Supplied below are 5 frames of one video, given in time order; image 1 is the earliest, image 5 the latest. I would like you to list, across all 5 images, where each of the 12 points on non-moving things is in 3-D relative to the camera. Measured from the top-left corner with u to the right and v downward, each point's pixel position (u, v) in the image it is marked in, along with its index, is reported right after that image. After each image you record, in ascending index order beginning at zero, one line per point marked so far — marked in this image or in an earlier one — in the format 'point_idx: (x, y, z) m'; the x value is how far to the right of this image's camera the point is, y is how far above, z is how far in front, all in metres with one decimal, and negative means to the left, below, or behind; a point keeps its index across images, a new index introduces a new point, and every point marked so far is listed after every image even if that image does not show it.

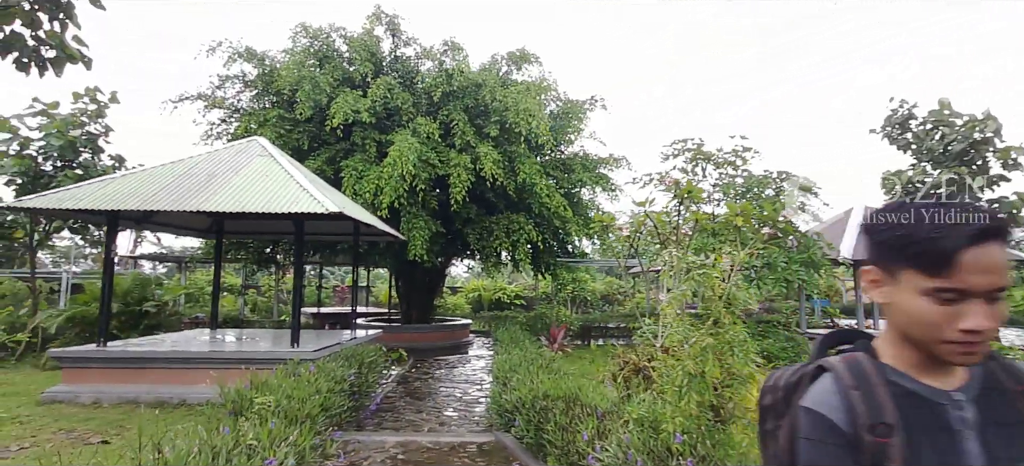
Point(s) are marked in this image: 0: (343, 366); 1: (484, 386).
0: (-1.8, -1.4, +5.6) m
1: (-0.5, -2.6, +8.8) m
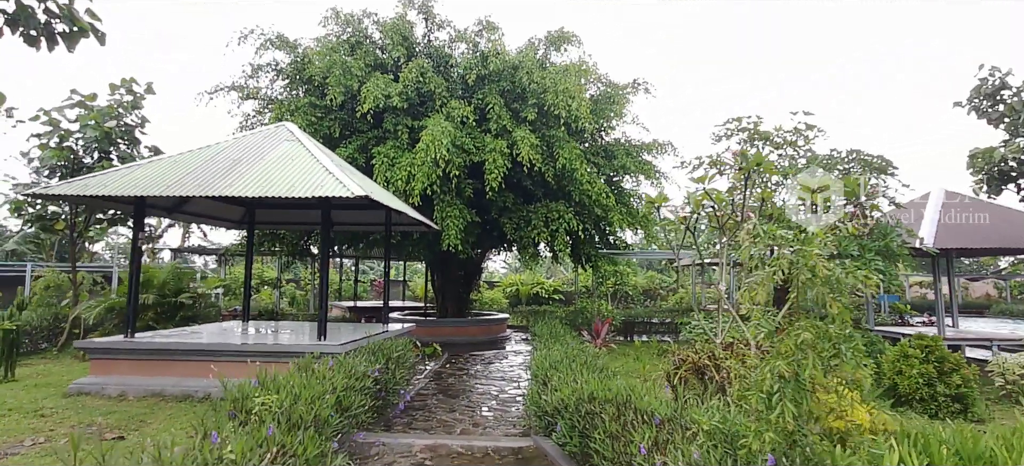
0: (-1.4, -1.2, +5.1) m
1: (+0.1, -2.4, +8.2) m
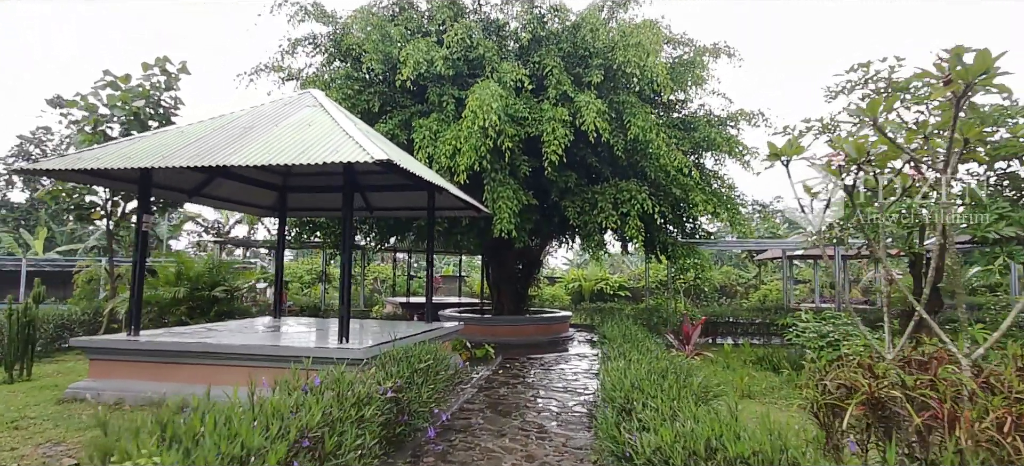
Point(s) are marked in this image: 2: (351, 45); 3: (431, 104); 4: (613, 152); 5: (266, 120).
0: (-0.9, -1.0, +3.8) m
1: (+1.0, -2.1, +6.7) m
2: (-3.0, +3.5, +9.7) m
3: (-1.4, +2.3, +9.3) m
4: (+1.8, +1.4, +9.3) m
5: (-2.9, +1.3, +6.2) m
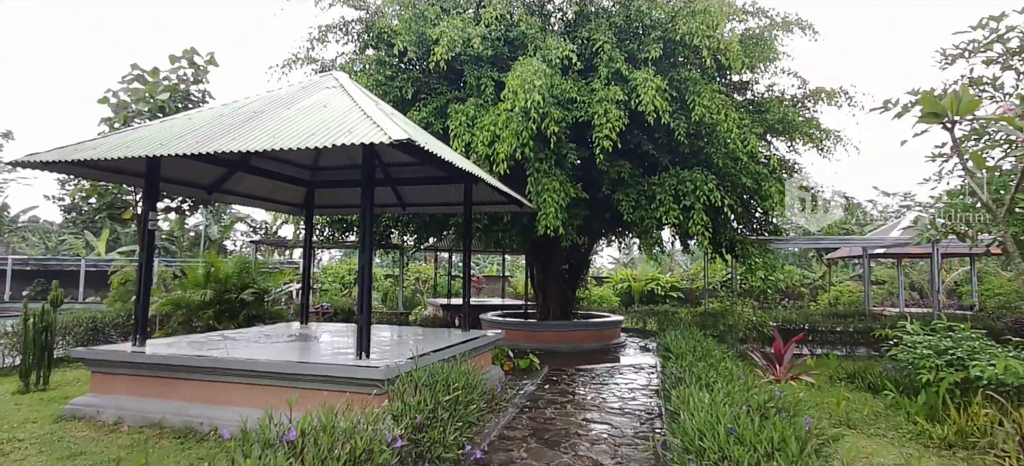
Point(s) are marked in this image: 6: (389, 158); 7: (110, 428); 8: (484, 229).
0: (-0.7, -1.0, +2.9) m
1: (+1.5, -2.1, +5.7) m
2: (-2.2, +3.5, +8.9) m
3: (-0.7, +2.3, +8.4) m
4: (+2.5, +1.5, +8.2) m
5: (-2.4, +1.4, +5.5) m
6: (-1.7, +1.1, +7.4) m
7: (-3.7, -1.8, +4.8) m
8: (-0.5, +0.1, +9.0) m
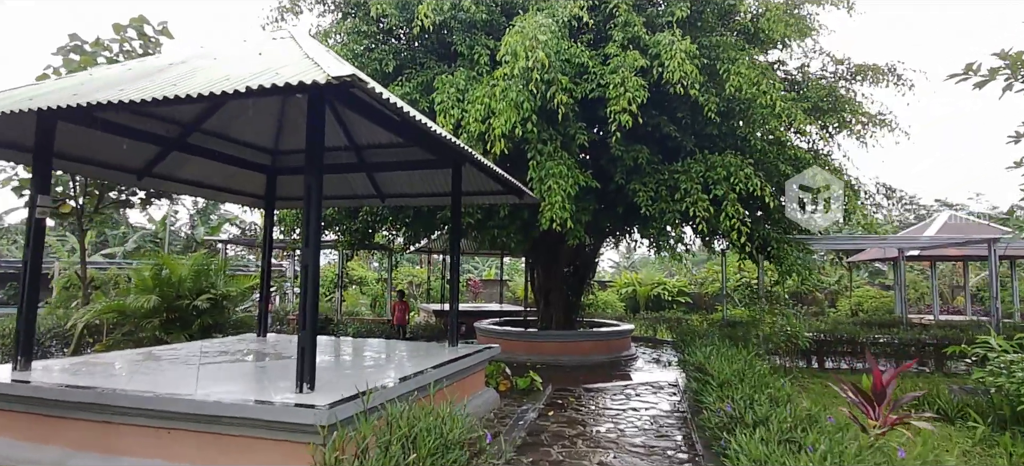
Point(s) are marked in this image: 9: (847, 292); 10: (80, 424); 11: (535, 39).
0: (-0.7, -0.9, +1.7) m
1: (+1.5, -2.0, +4.4) m
2: (-2.2, +3.5, +7.7) m
3: (-0.7, +2.4, +7.2) m
4: (+2.5, +1.5, +7.0) m
5: (-2.4, +1.4, +4.2) m
6: (-1.7, +1.1, +6.1) m
7: (-3.7, -1.7, +3.6) m
8: (-0.5, +0.1, +7.8) m
9: (+11.4, -2.0, +17.8) m
10: (-3.0, -1.3, +3.7) m
11: (+0.3, +2.0, +5.7) m
